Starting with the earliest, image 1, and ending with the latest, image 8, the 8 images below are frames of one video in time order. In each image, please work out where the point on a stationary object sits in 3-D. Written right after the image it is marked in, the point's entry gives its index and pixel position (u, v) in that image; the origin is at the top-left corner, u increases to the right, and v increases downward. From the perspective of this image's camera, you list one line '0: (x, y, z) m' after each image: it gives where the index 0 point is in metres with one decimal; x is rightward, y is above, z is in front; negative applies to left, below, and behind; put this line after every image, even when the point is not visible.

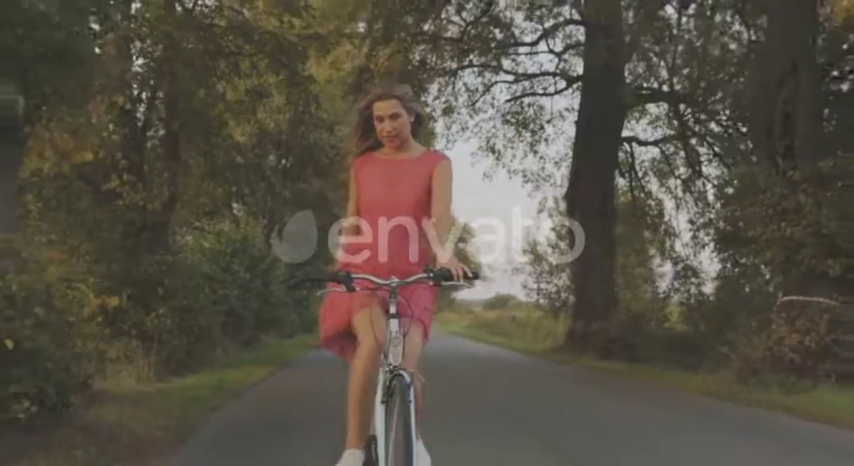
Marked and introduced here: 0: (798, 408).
0: (+4.9, -2.4, +9.2) m
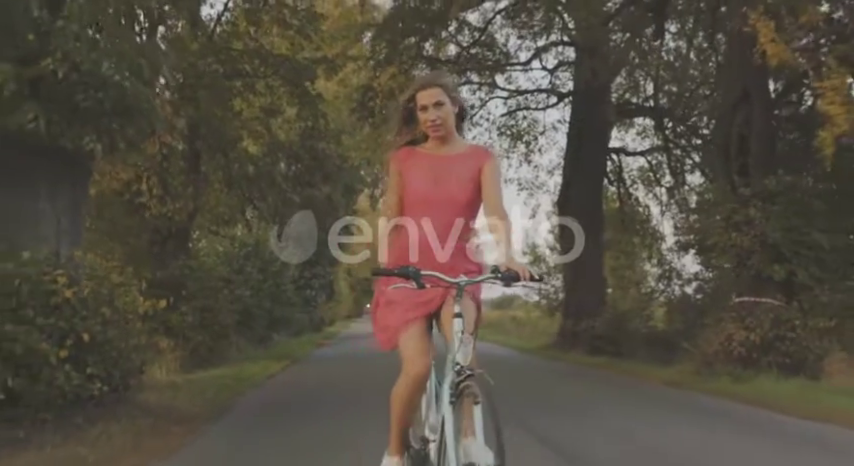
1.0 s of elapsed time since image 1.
0: (+4.8, -2.6, +10.7) m
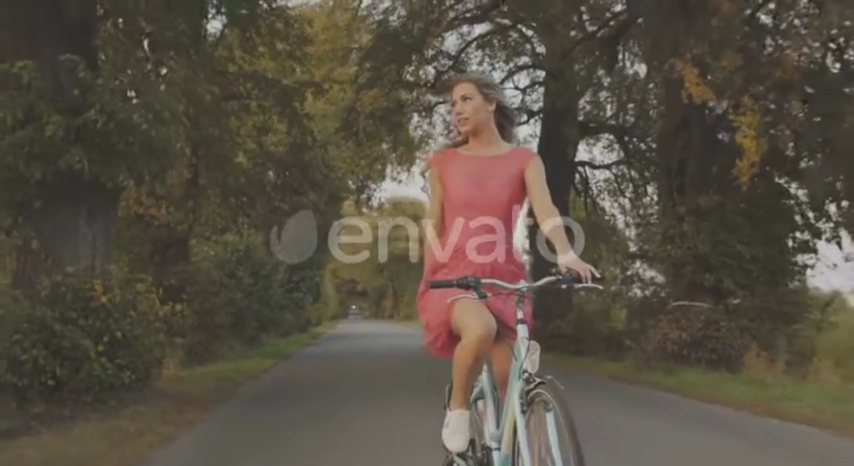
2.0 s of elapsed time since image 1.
0: (+4.3, -2.8, +12.5) m
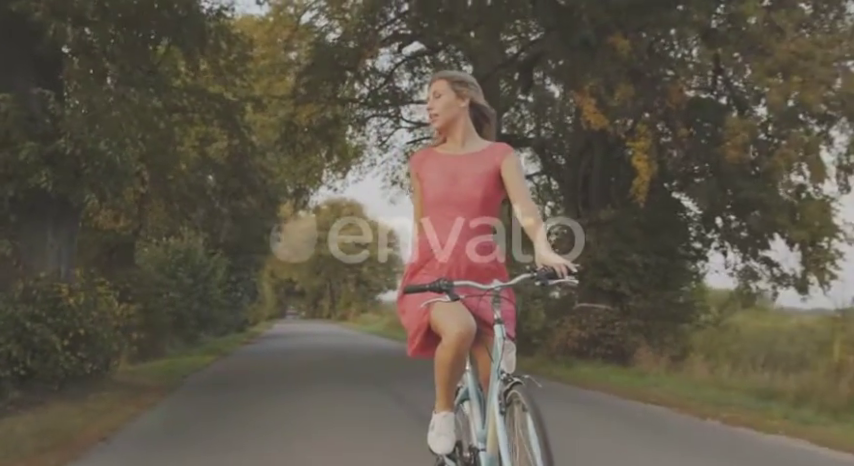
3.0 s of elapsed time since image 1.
0: (+2.9, -3.0, +14.5) m
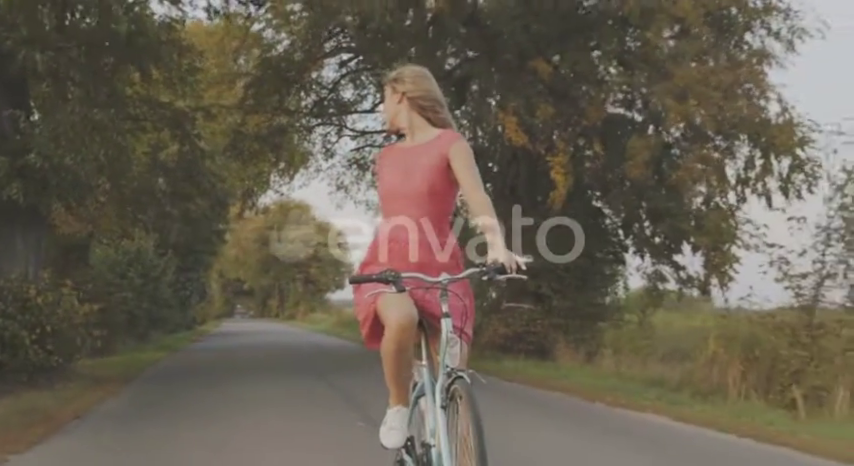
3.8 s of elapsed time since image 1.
0: (+1.5, -3.2, +16.1) m
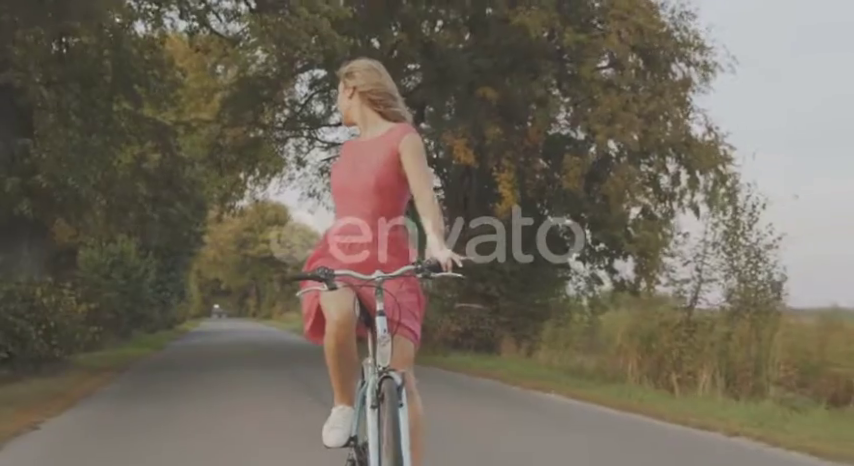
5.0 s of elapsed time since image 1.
0: (+0.4, -3.4, +18.2) m
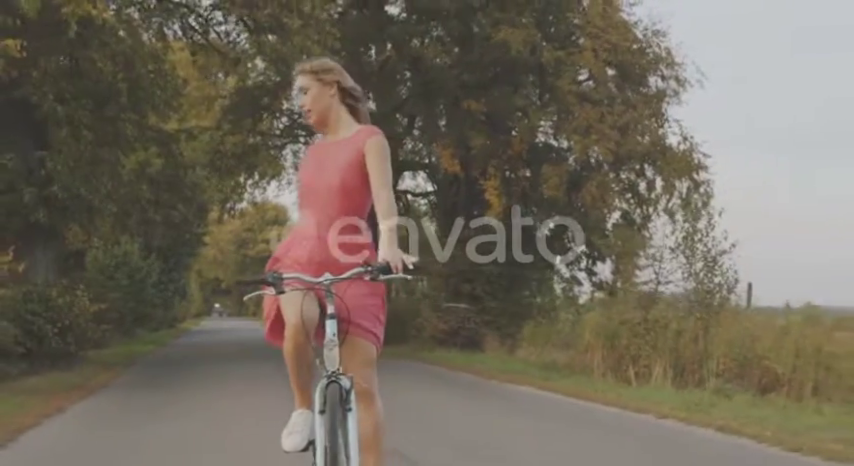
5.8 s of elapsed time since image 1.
0: (+0.1, -3.5, +19.5) m
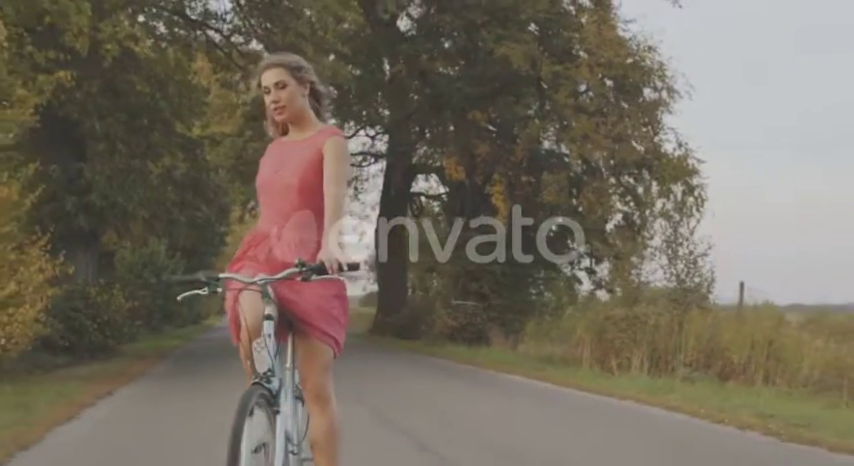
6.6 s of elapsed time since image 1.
0: (+0.3, -3.6, +20.9) m
